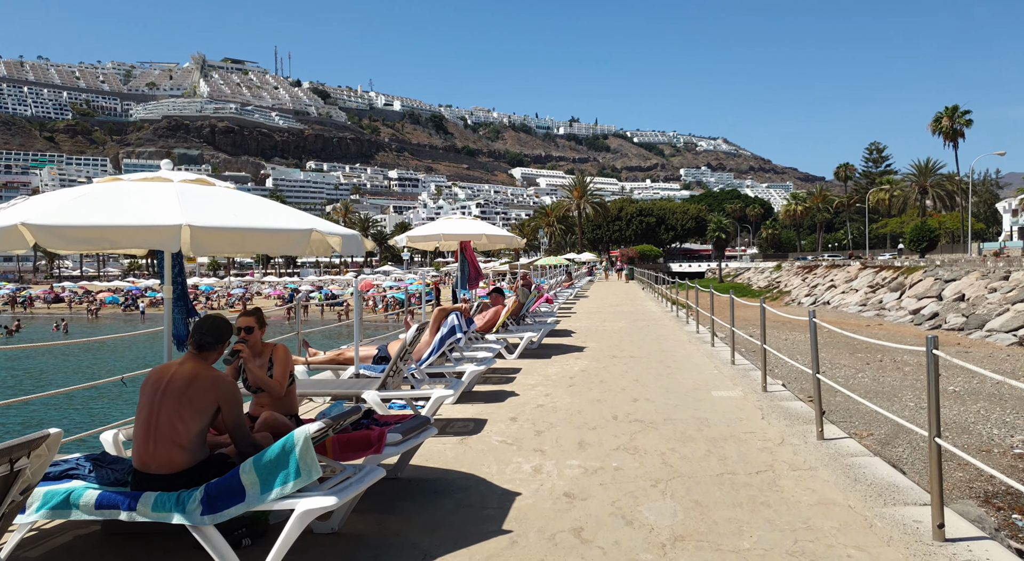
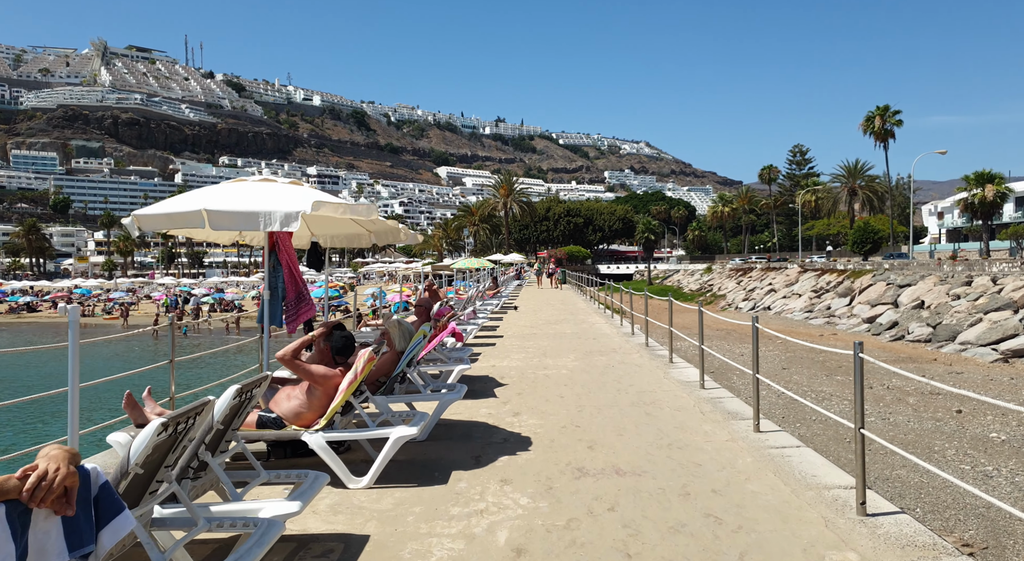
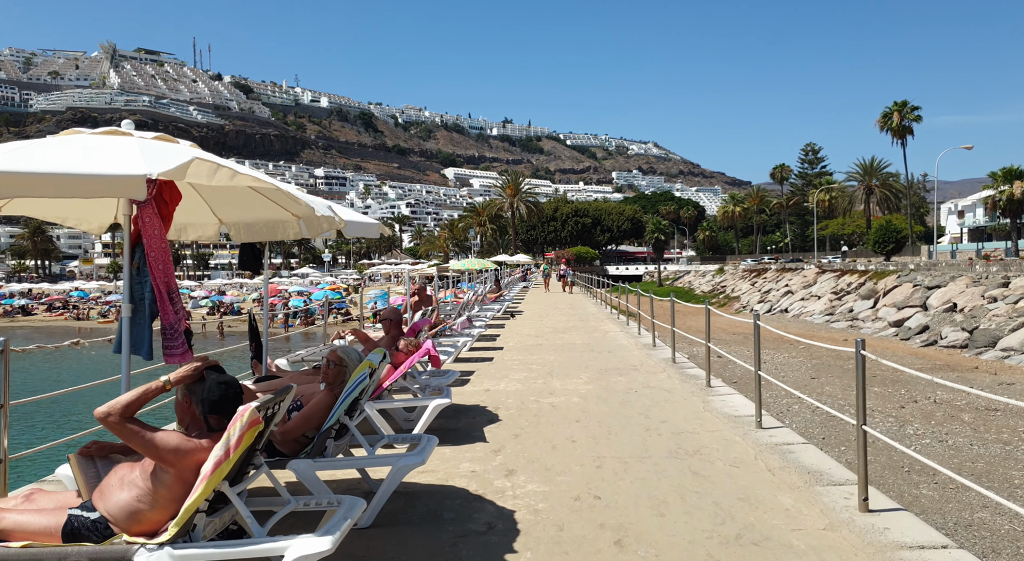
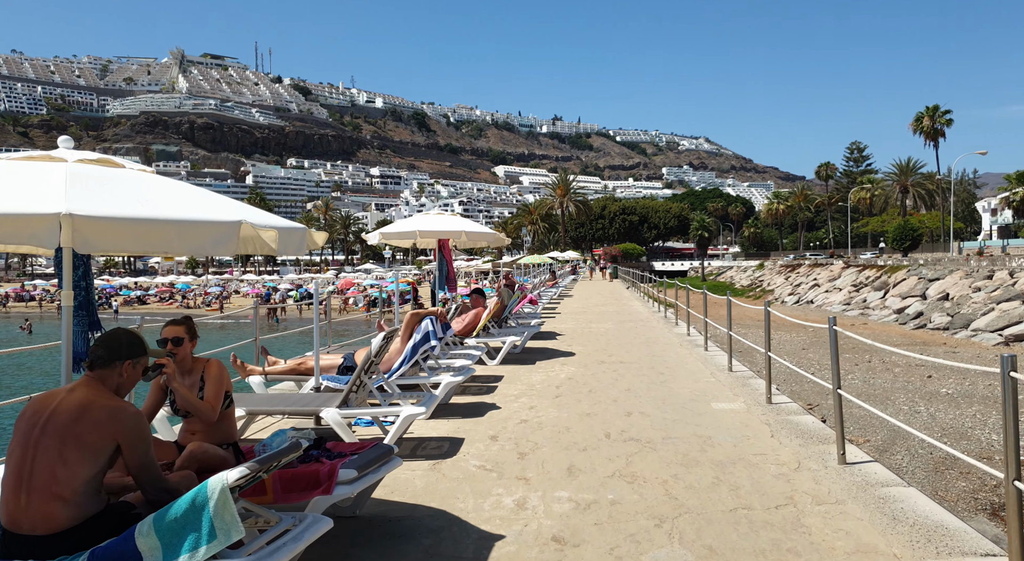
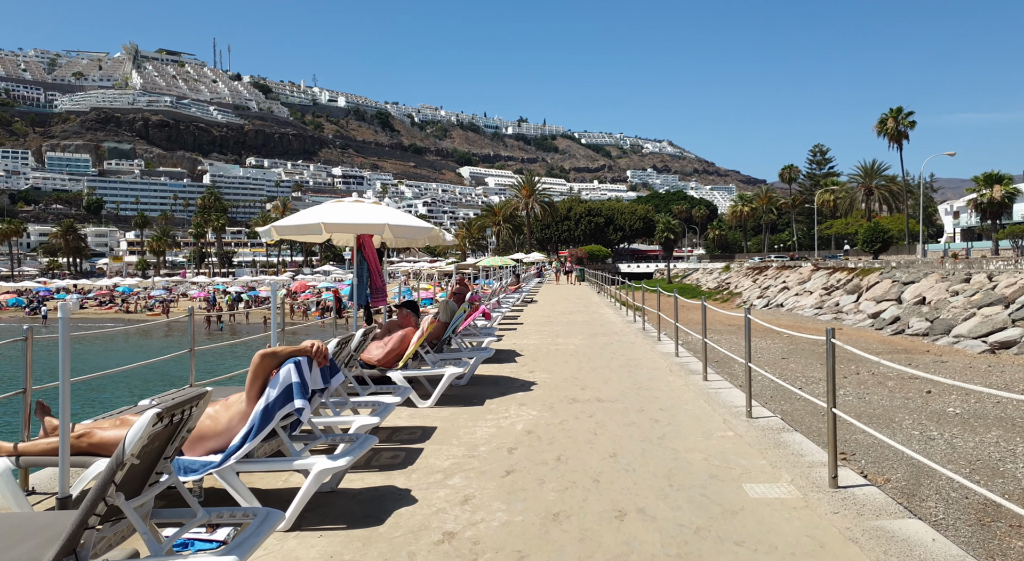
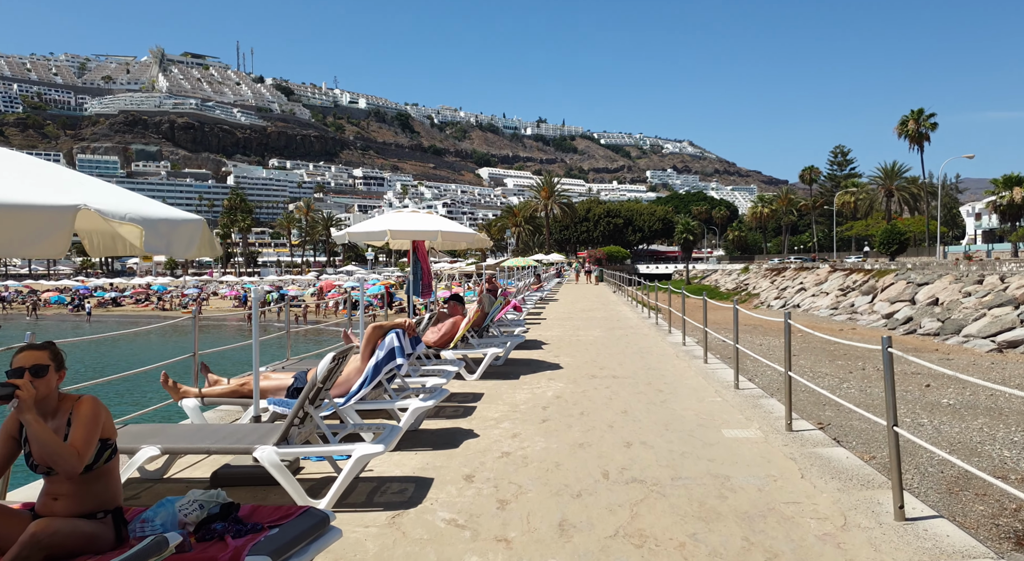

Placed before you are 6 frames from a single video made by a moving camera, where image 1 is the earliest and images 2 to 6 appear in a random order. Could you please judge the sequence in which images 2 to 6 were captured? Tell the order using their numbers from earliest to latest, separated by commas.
4, 6, 5, 2, 3
